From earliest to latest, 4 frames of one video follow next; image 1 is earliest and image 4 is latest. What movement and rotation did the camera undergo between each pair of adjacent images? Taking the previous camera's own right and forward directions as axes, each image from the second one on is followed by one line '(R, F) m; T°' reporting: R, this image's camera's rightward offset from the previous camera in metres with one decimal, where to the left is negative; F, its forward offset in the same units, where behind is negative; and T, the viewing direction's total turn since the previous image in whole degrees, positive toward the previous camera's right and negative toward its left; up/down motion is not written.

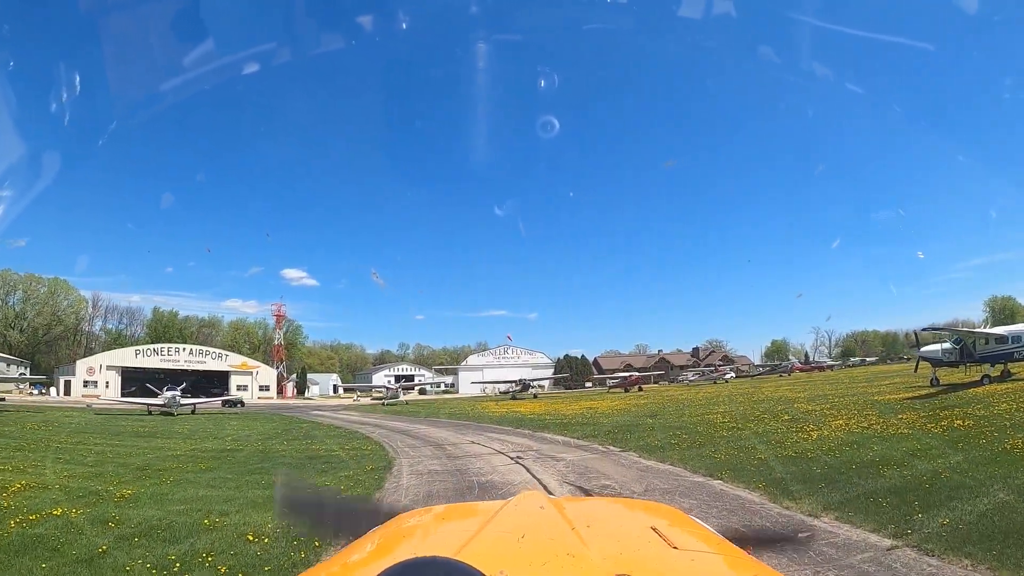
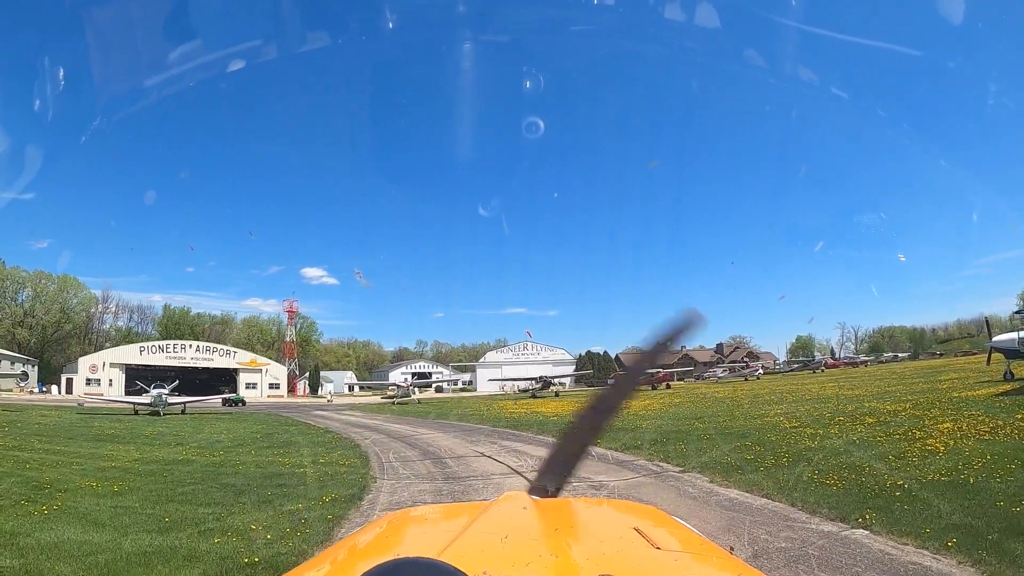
(0.0, +3.3) m; -2°
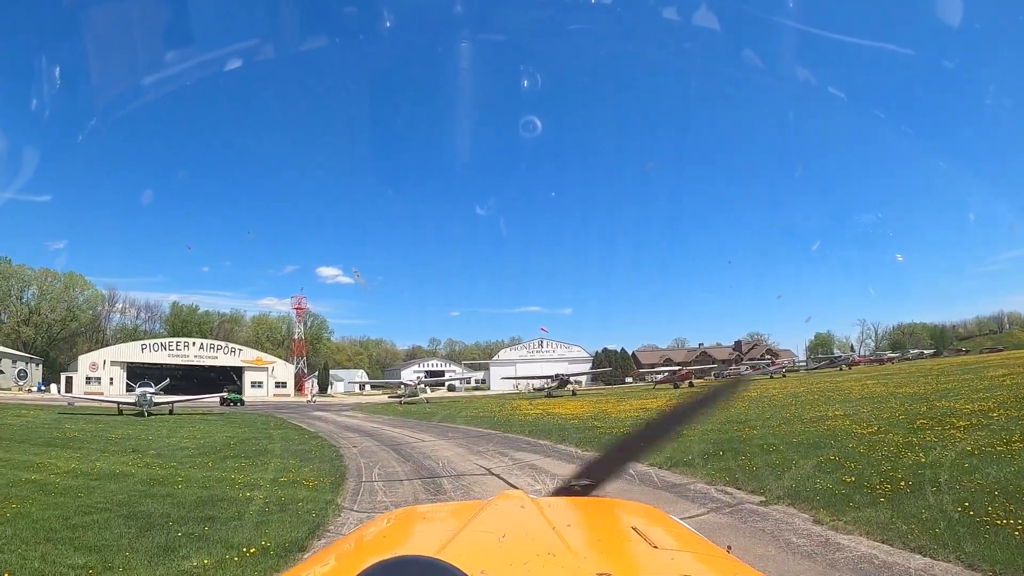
(0.0, +2.6) m; -1°
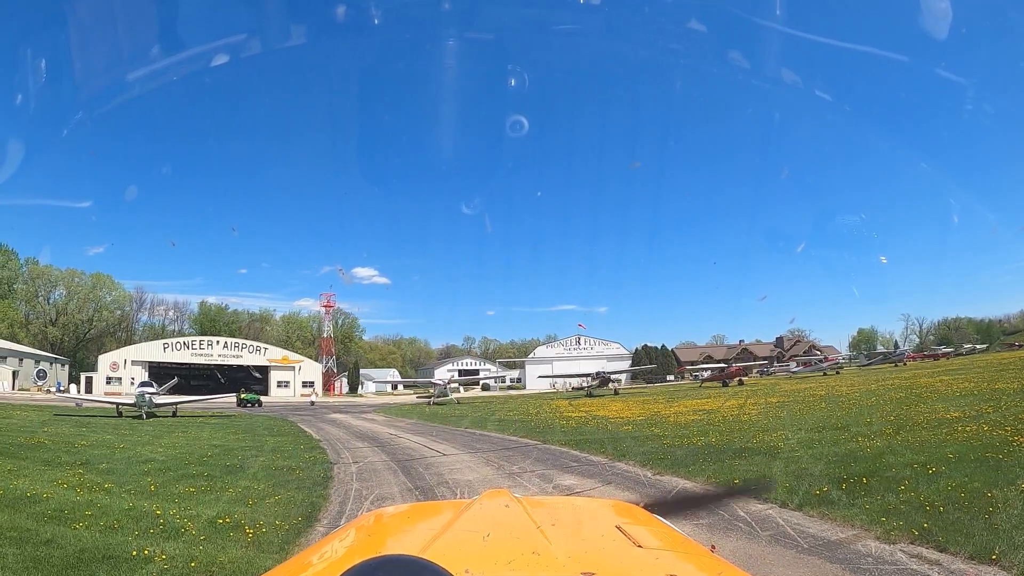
(-0.1, +3.2) m; -3°
